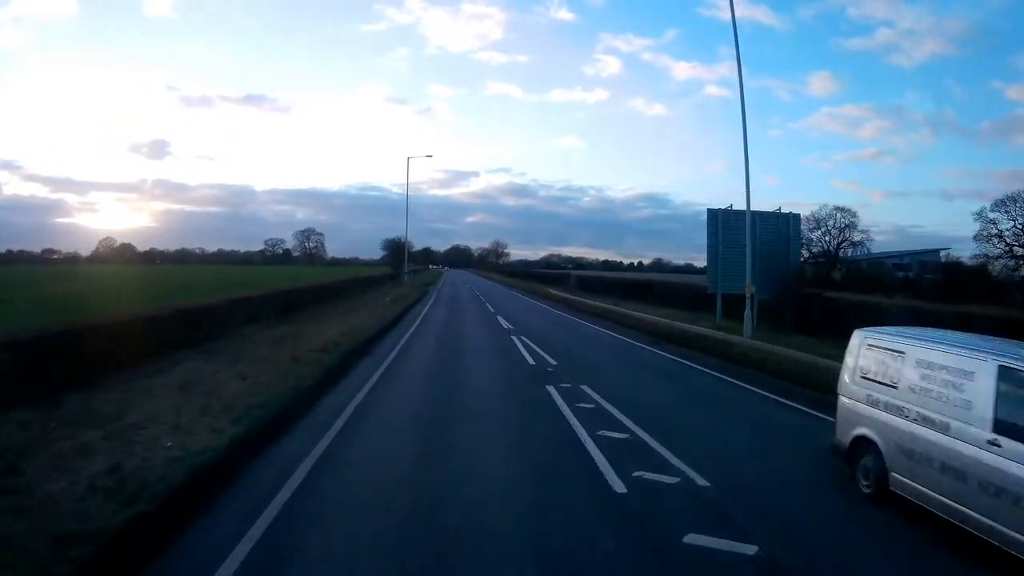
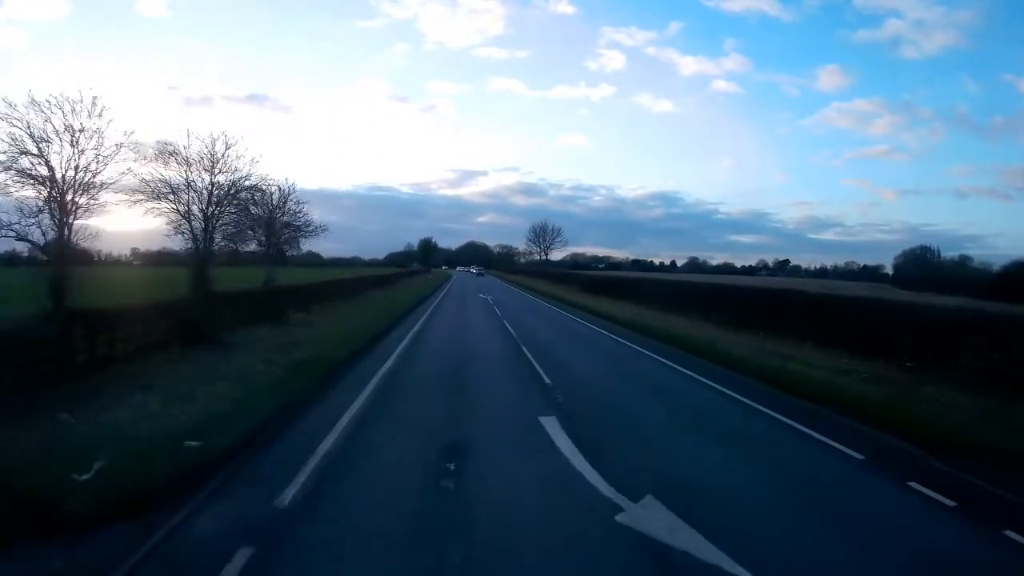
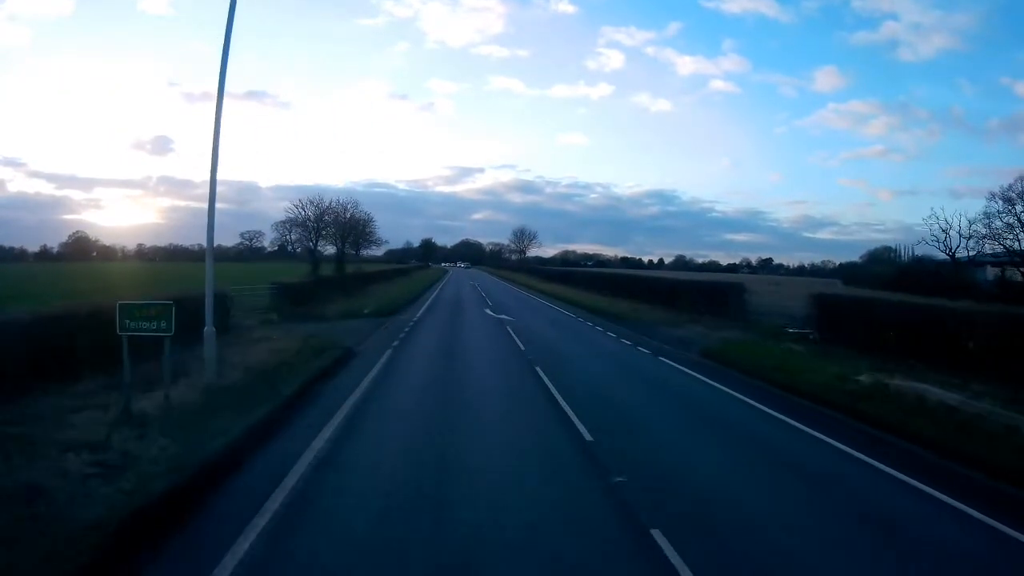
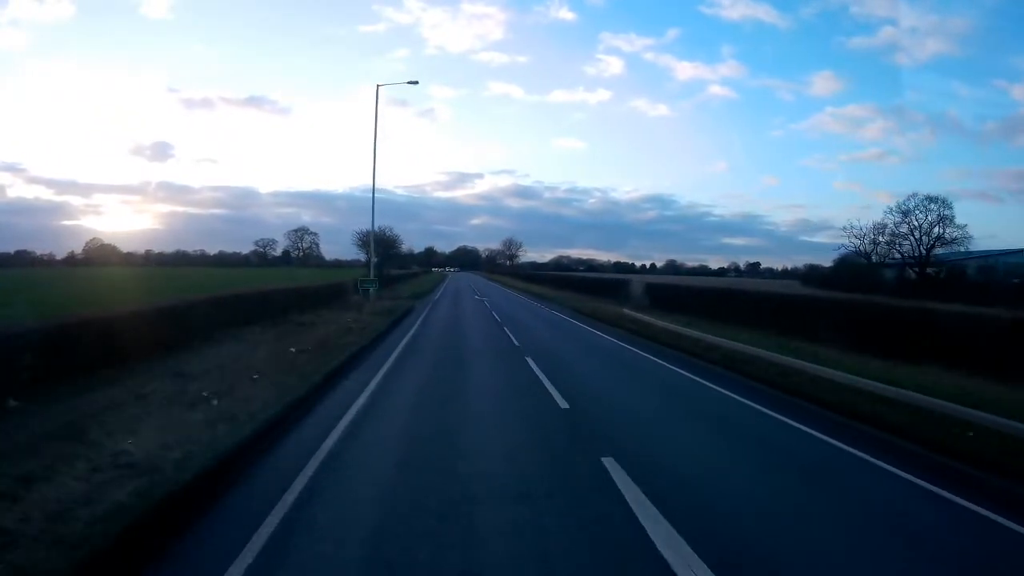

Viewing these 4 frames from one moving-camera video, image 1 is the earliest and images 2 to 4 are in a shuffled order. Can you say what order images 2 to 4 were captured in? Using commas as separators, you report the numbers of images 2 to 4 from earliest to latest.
4, 3, 2
